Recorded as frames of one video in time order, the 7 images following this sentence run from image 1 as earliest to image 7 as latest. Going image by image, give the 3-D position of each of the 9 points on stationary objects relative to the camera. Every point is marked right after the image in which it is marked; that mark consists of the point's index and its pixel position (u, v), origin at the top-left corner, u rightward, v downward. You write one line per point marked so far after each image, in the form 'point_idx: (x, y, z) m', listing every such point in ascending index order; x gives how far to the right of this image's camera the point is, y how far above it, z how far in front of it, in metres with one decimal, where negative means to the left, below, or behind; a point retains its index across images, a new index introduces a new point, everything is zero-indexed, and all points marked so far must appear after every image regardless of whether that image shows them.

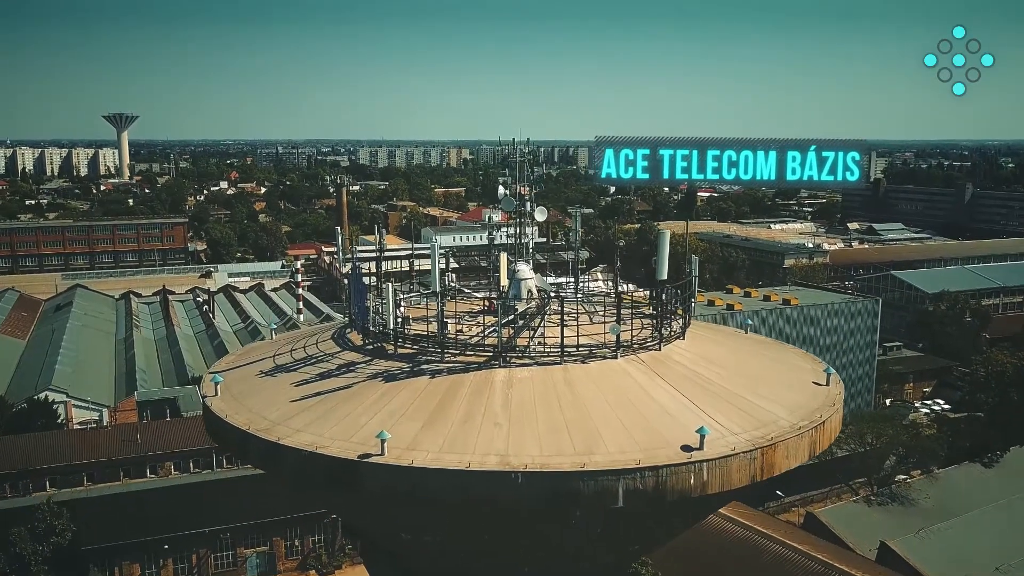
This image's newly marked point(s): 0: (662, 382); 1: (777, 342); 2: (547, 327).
0: (+2.2, -1.4, +11.1) m
1: (+5.0, -1.1, +14.4) m
2: (+0.6, -0.6, +12.3) m
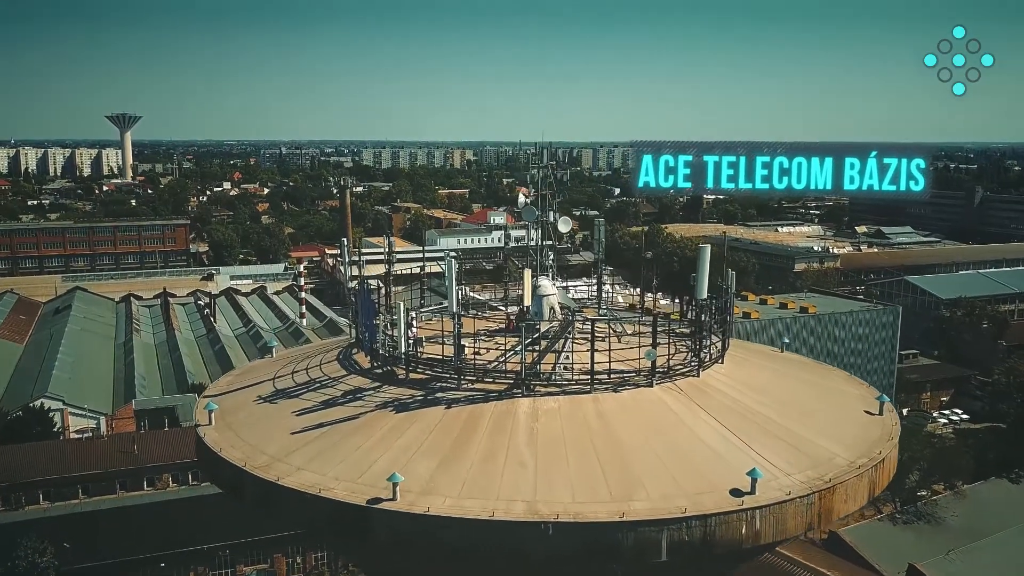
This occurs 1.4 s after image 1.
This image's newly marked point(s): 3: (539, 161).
0: (+2.5, -1.7, +10.0) m
1: (+5.4, -1.4, +13.2) m
2: (+0.9, -0.9, +11.2) m
3: (+0.6, +2.4, +14.0) m
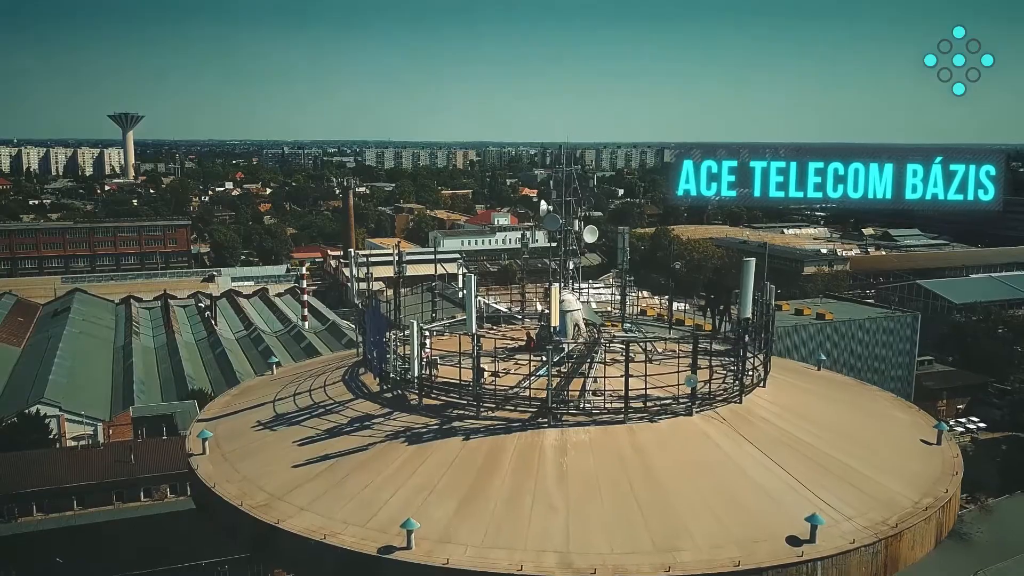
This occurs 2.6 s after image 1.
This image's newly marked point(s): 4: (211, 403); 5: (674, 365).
0: (+2.8, -1.9, +9.0) m
1: (+5.7, -1.6, +12.3) m
2: (+1.2, -1.1, +10.2) m
3: (+0.9, +2.2, +13.0) m
4: (-4.8, -1.8, +12.1) m
5: (+2.3, -1.1, +10.4) m
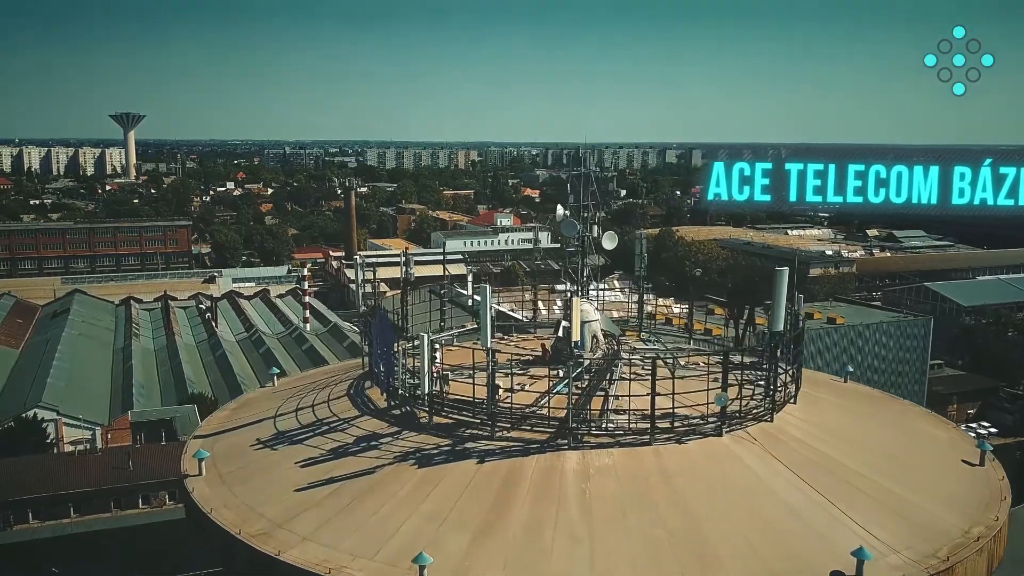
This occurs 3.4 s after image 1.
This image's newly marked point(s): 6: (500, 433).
0: (+3.0, -2.0, +8.4) m
1: (+5.9, -1.8, +11.6) m
2: (+1.4, -1.3, +9.6) m
3: (+1.1, +2.0, +12.4) m
4: (-4.6, -2.0, +11.5) m
5: (+2.5, -1.2, +9.8) m
6: (-0.1, -1.7, +8.8) m
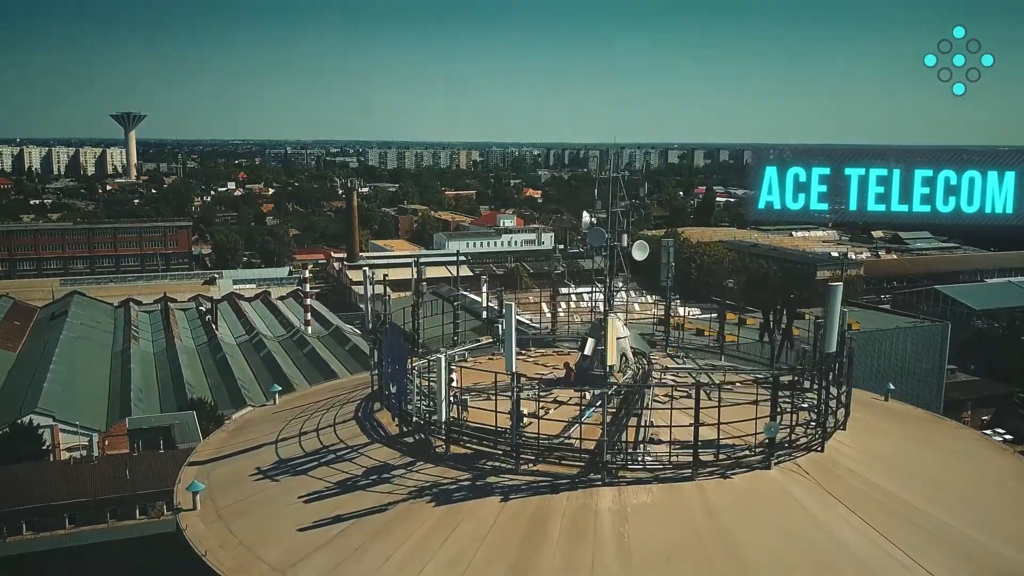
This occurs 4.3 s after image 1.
0: (+3.3, -2.2, +7.6) m
1: (+6.2, -2.0, +10.8) m
2: (+1.7, -1.5, +8.8) m
3: (+1.4, +1.9, +11.6) m
4: (-4.3, -2.1, +10.6) m
5: (+2.8, -1.4, +9.0) m
6: (+0.1, -1.9, +8.0) m
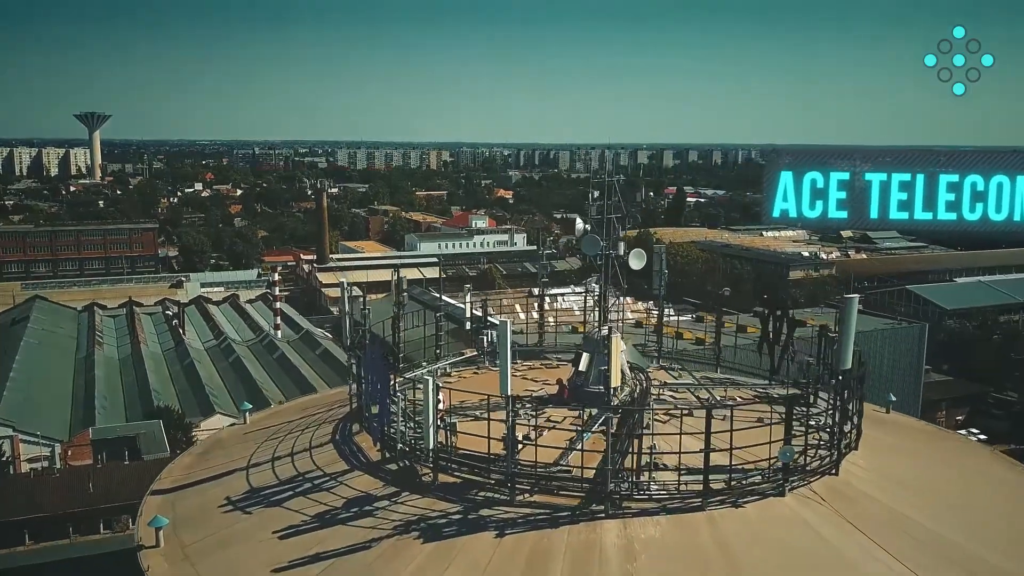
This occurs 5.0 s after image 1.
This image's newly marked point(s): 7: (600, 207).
0: (+3.3, -2.3, +7.1) m
1: (+6.0, -2.1, +10.4) m
2: (+1.6, -1.6, +8.2) m
3: (+1.2, +1.7, +11.0) m
4: (-4.5, -2.3, +9.8) m
5: (+2.7, -1.5, +8.4) m
6: (+0.1, -2.0, +7.3) m
7: (+1.2, +1.1, +10.5) m
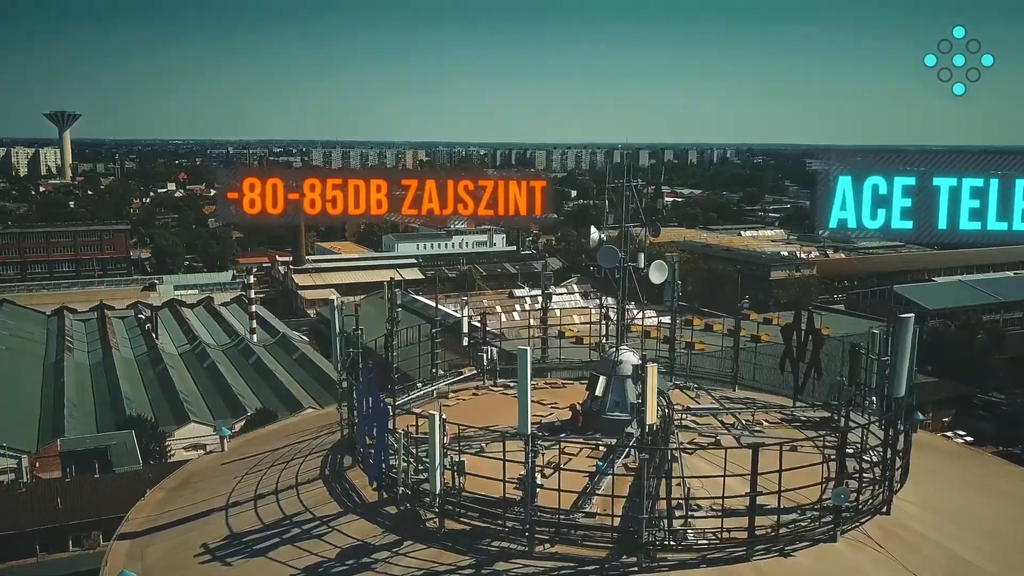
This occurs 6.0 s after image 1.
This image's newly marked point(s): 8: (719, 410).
0: (+3.4, -2.5, +6.3) m
1: (+6.1, -2.2, +9.7) m
2: (+1.7, -1.8, +7.4) m
3: (+1.2, +1.5, +10.1) m
4: (-4.4, -2.5, +8.8) m
5: (+2.8, -1.7, +7.6) m
6: (+0.2, -2.2, +6.5) m
7: (+1.2, +1.0, +9.7) m
8: (+2.4, -1.3, +9.0) m
